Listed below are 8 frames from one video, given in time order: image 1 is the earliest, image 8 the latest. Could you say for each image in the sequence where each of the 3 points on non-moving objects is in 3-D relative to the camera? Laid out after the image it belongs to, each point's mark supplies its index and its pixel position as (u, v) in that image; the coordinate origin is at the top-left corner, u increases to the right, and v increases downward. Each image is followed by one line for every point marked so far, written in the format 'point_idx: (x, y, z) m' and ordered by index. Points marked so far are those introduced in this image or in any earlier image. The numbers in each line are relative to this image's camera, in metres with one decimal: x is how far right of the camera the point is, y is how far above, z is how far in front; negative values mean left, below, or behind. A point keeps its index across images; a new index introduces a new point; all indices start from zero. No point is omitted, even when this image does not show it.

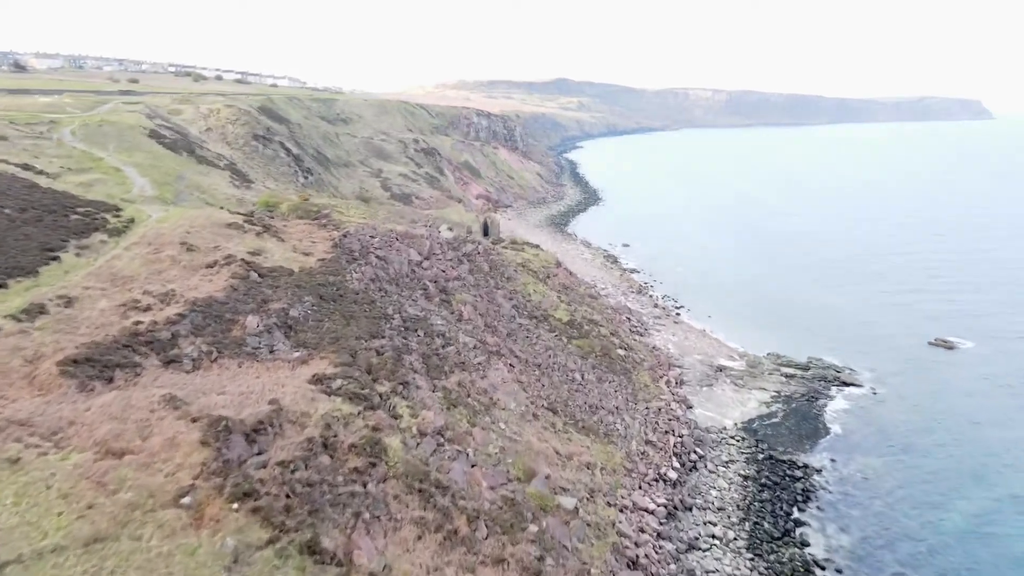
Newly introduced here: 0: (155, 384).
0: (-9.1, -2.5, +16.4) m
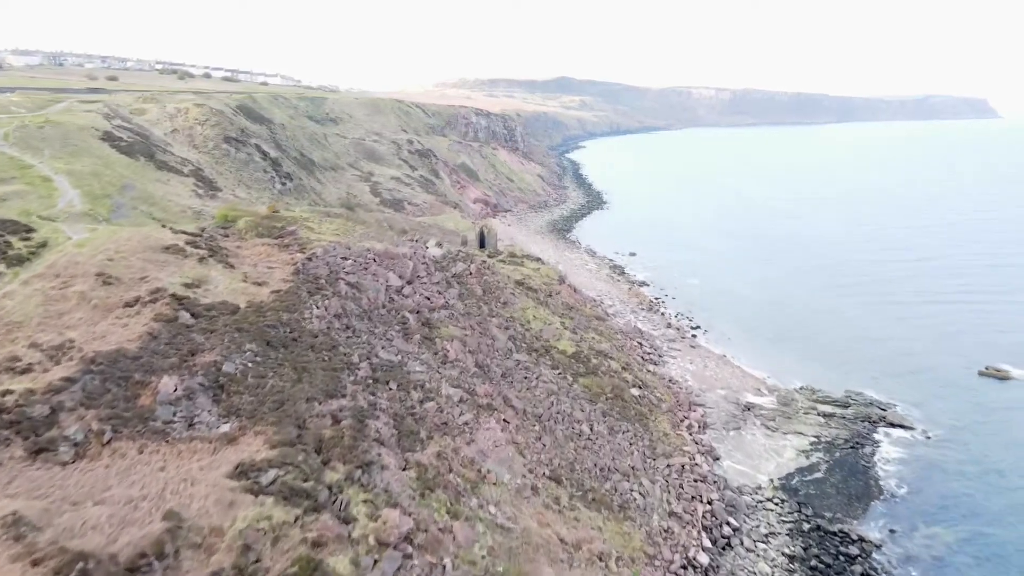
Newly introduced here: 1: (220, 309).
0: (-9.3, -3.7, +11.8) m
1: (-8.9, -0.6, +19.7) m
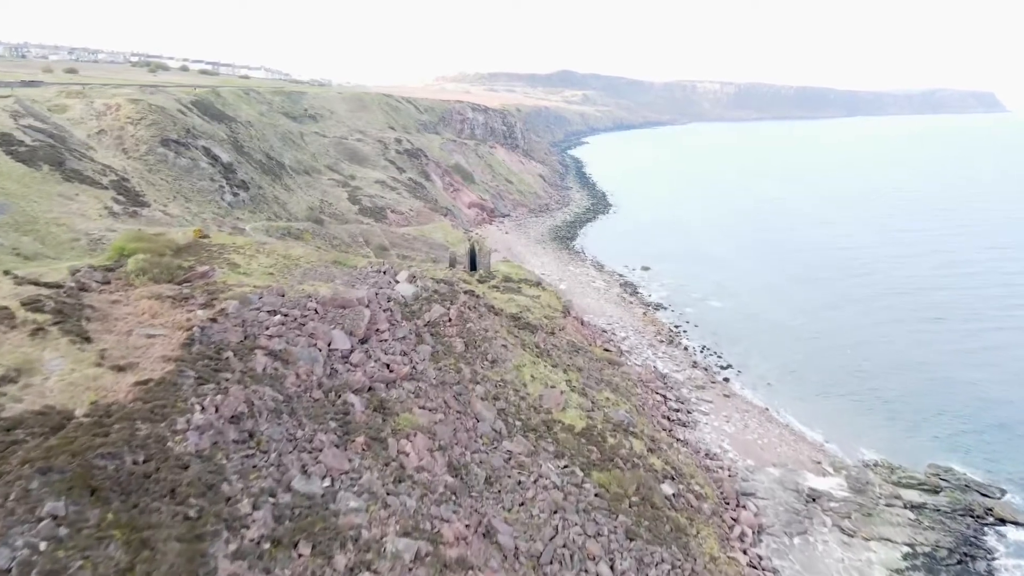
0: (-9.7, -5.8, +4.6) m
1: (-9.3, -2.6, +12.5) m
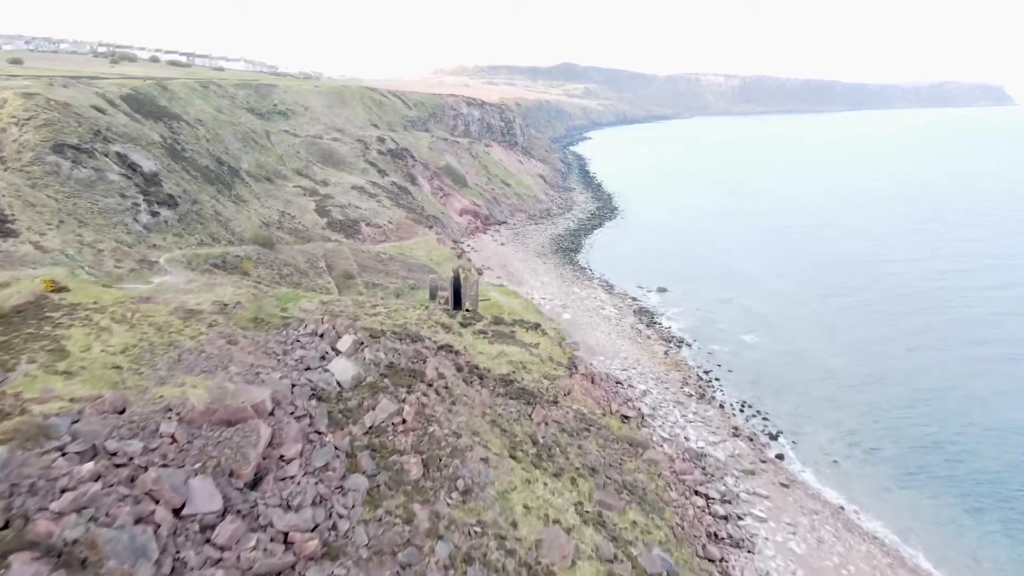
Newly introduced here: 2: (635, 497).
0: (-10.1, -8.2, -3.3) m
1: (-9.7, -4.9, +4.5) m
2: (+3.8, -6.4, +19.8) m
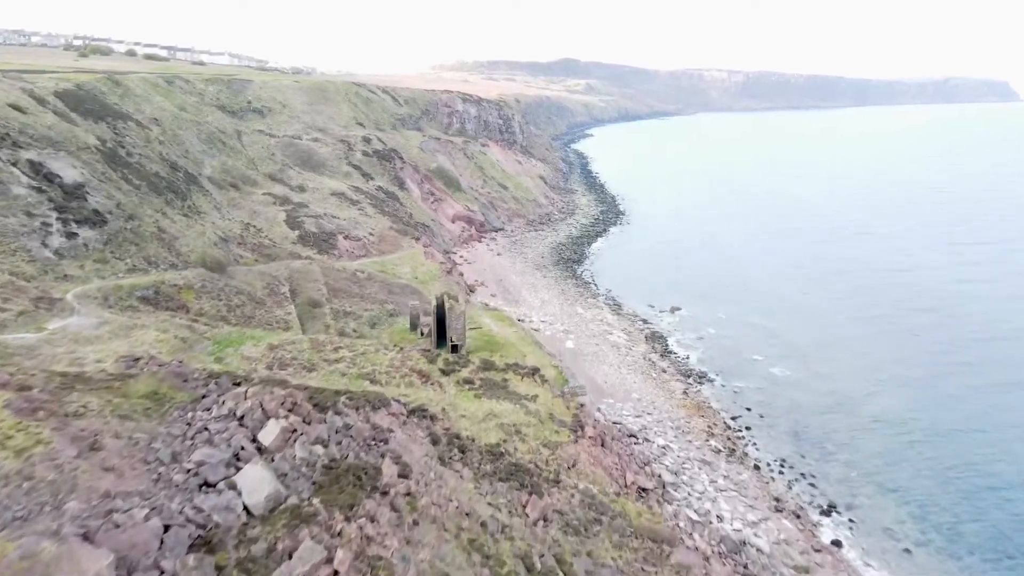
0: (-10.4, -9.9, -8.6) m
1: (-10.0, -6.6, -0.8) m
2: (+3.5, -8.0, +14.5) m
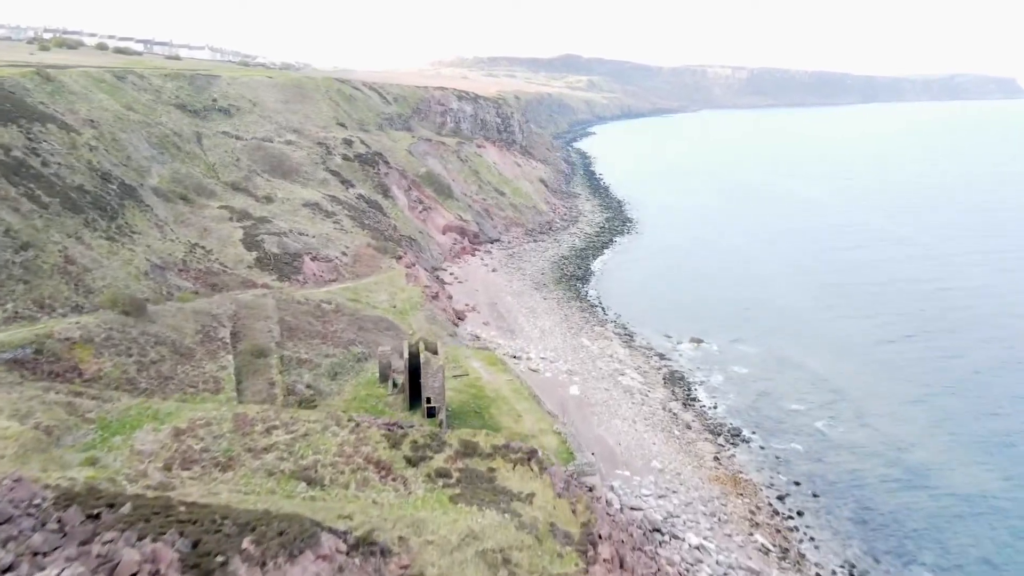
0: (-10.8, -11.8, -14.6) m
1: (-10.4, -8.4, -6.8) m
2: (+3.1, -9.8, +8.5) m
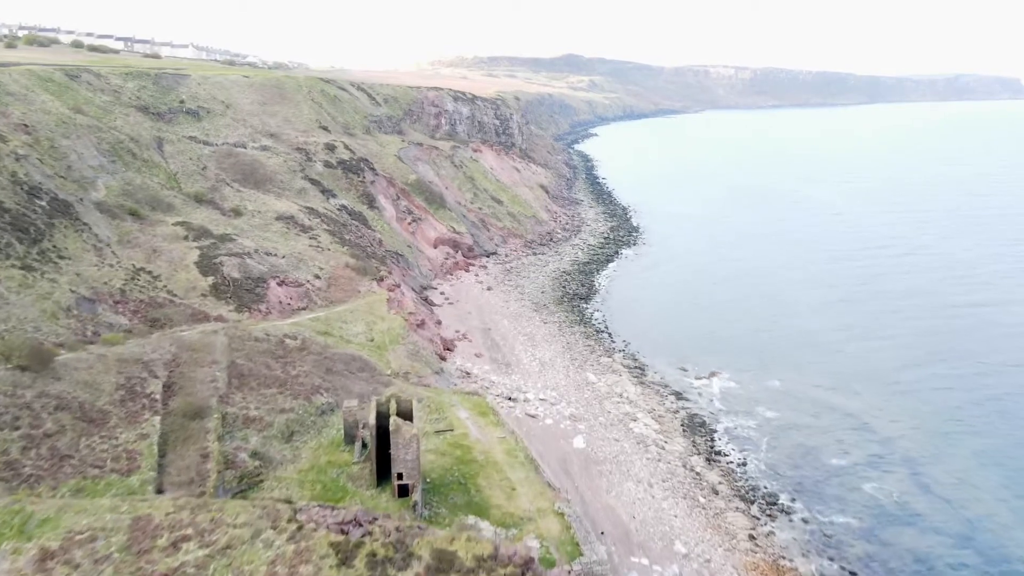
0: (-11.1, -13.2, -19.2) m
1: (-10.7, -9.9, -11.4) m
2: (+2.8, -11.3, +3.8) m
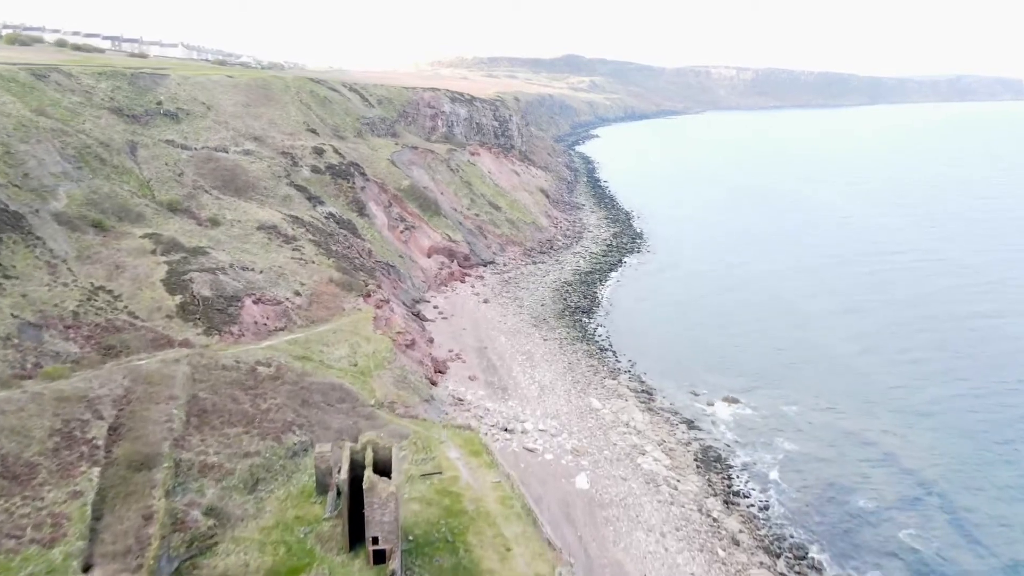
0: (-11.3, -14.0, -21.9) m
1: (-10.9, -10.7, -14.1) m
2: (+2.7, -12.1, +1.1) m
